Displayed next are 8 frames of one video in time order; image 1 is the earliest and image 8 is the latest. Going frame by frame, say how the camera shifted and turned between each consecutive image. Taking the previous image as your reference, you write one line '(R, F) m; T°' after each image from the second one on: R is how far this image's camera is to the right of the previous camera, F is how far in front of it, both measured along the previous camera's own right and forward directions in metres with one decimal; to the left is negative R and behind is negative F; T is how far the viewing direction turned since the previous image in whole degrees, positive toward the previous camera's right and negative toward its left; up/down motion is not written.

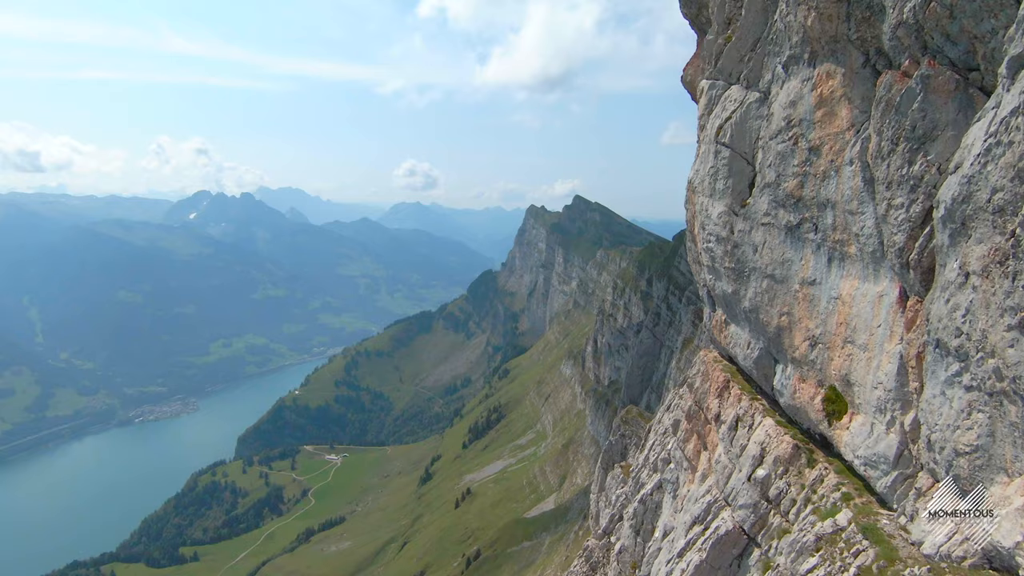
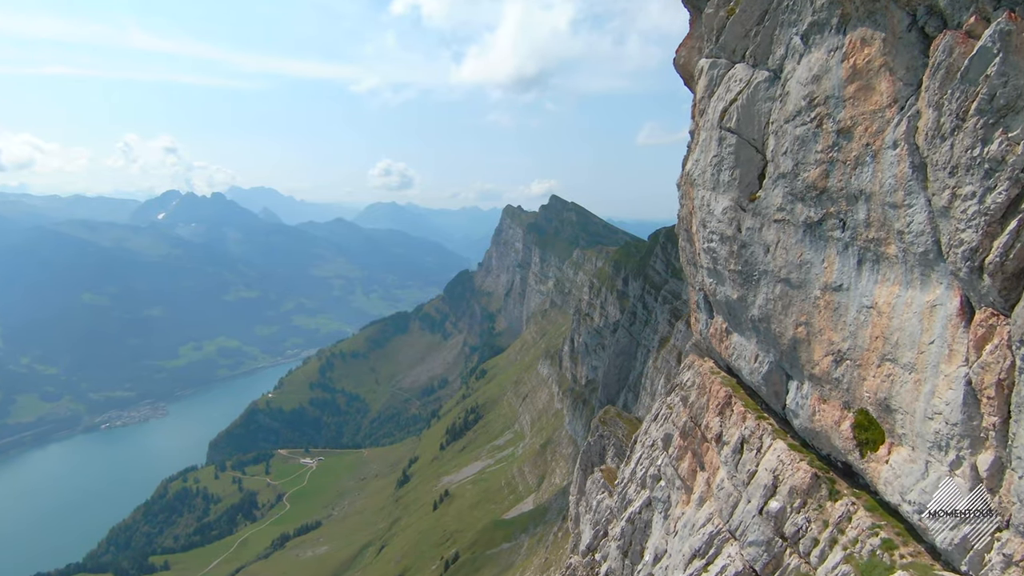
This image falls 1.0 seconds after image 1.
(-0.1, +0.3) m; +2°
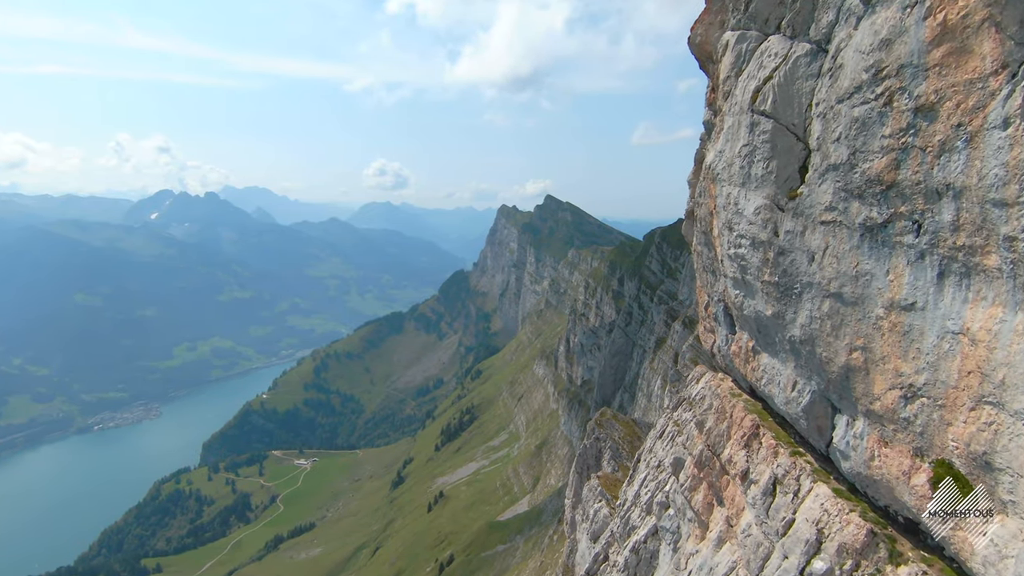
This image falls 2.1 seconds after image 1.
(+0.1, +0.8) m; 0°
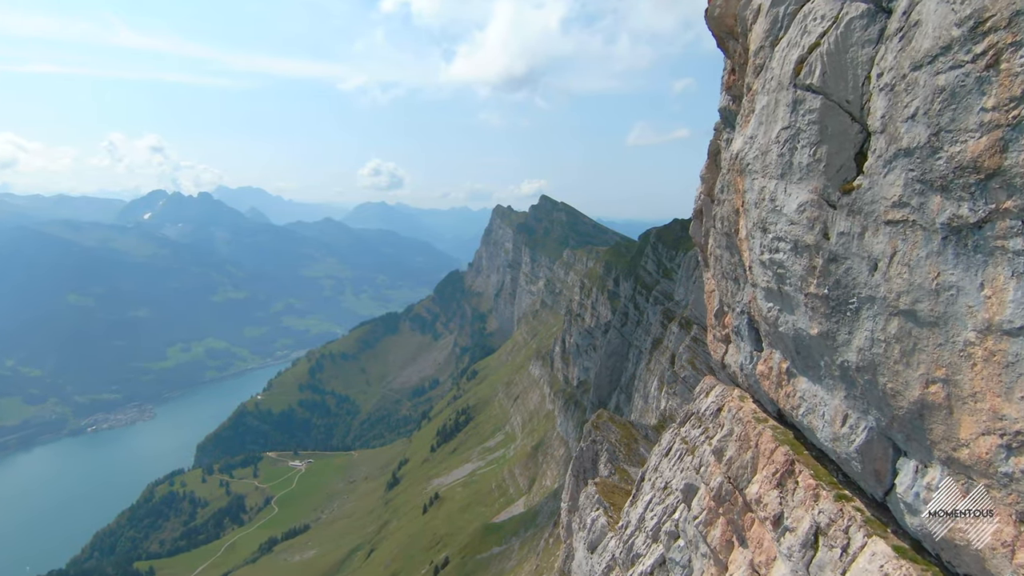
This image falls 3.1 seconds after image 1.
(0.0, +0.5) m; 0°
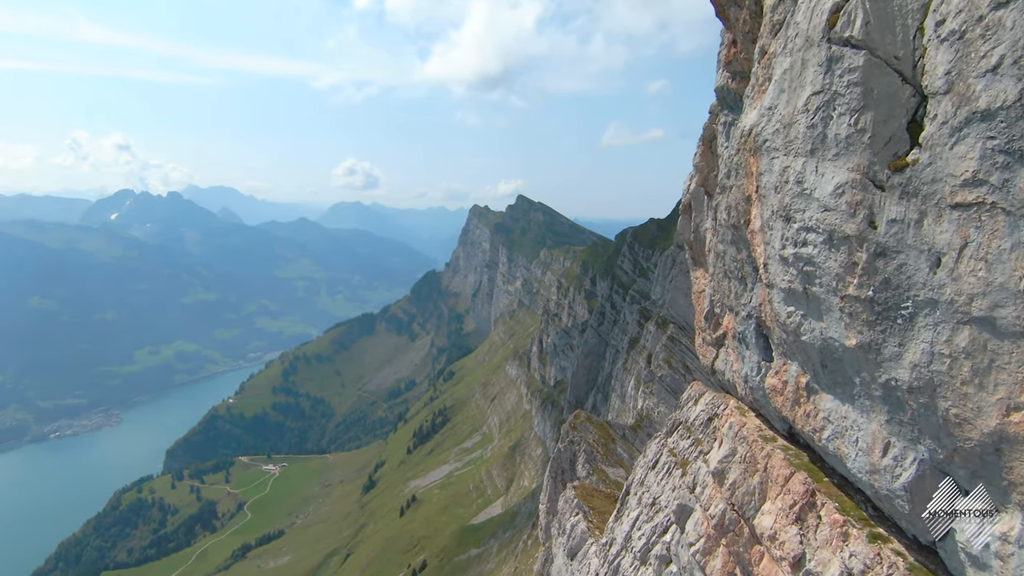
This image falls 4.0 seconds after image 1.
(+0.1, +0.7) m; +2°
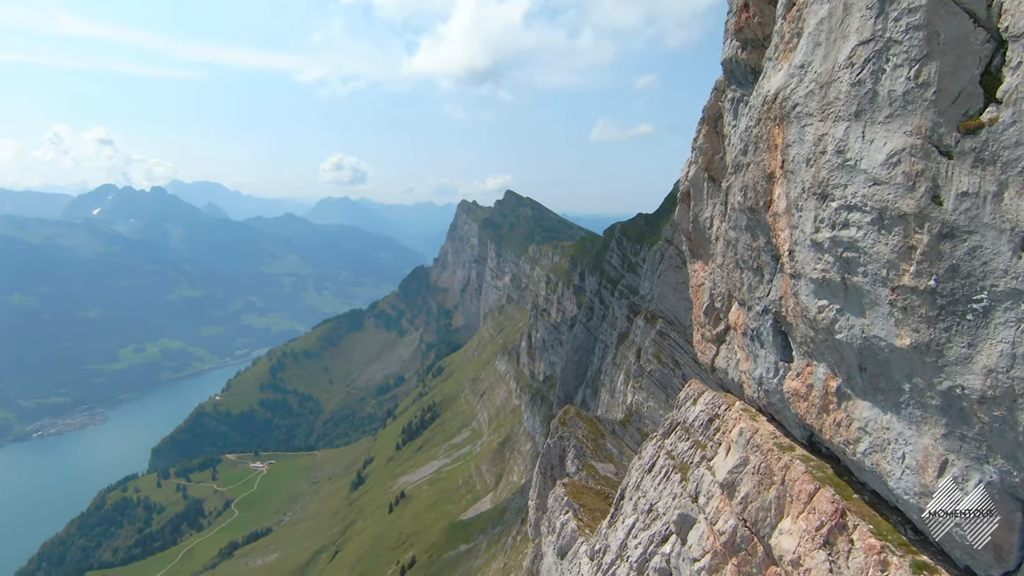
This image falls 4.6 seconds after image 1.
(0.0, +0.4) m; +1°
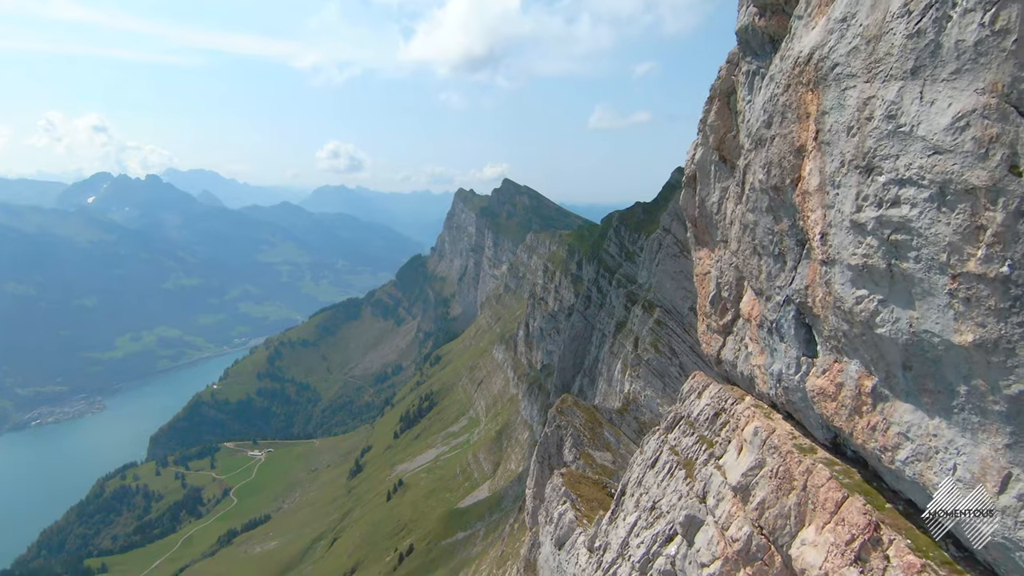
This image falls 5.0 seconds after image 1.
(0.0, +0.2) m; 0°
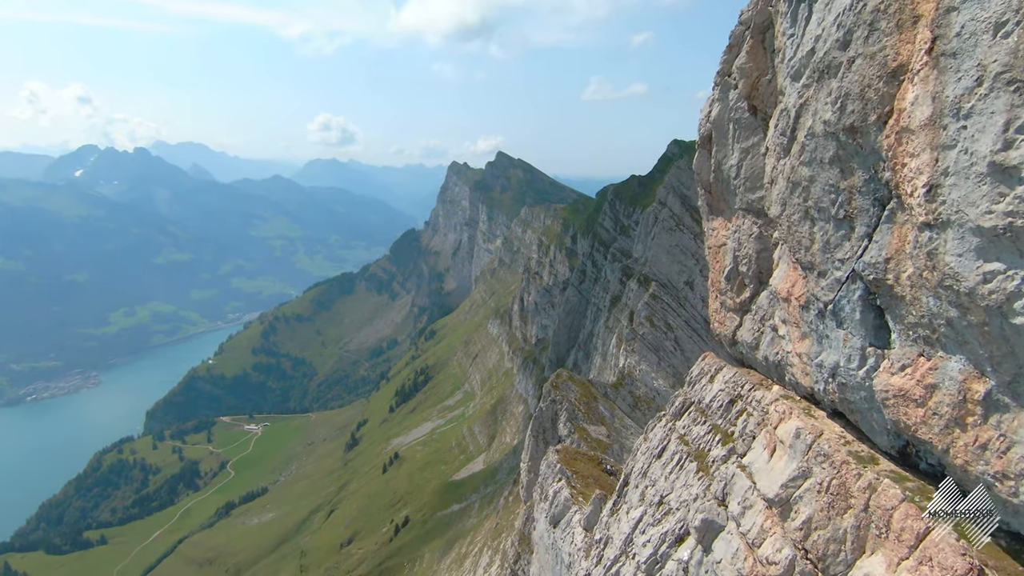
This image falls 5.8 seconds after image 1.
(0.0, +0.5) m; +1°
